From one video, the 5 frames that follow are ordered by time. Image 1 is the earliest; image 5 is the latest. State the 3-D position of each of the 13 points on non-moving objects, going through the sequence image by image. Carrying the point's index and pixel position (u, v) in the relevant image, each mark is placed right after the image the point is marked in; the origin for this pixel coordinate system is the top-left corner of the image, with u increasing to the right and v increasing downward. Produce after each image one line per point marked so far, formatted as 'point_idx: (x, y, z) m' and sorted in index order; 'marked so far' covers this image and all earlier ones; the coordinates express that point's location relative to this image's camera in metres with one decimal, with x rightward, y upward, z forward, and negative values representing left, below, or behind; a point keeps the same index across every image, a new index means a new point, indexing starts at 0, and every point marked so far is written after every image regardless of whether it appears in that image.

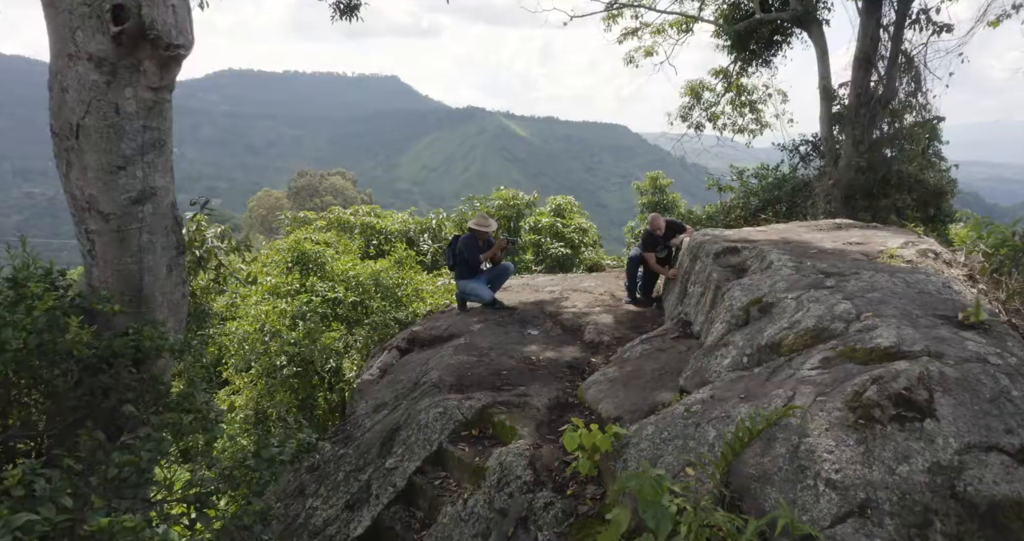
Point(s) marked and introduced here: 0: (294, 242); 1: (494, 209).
0: (-2.6, +0.3, +8.3) m
1: (-0.3, +1.1, +12.6) m
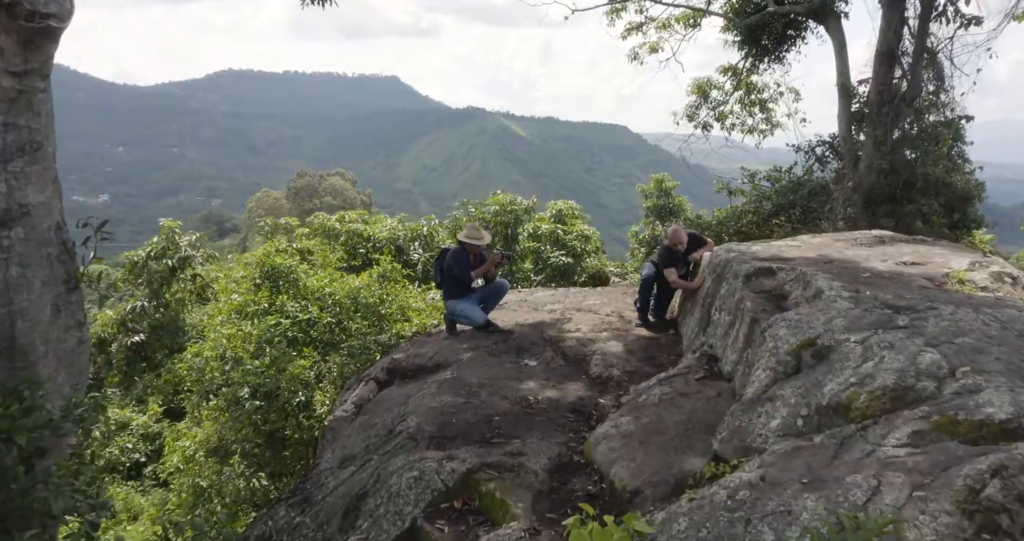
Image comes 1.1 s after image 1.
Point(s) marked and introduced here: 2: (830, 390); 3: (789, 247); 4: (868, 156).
0: (-2.6, +0.2, +7.4) m
1: (-0.4, +0.9, +11.7) m
2: (+1.4, -0.5, +3.1) m
3: (+2.2, +0.2, +5.6) m
4: (+5.5, +1.8, +10.9) m
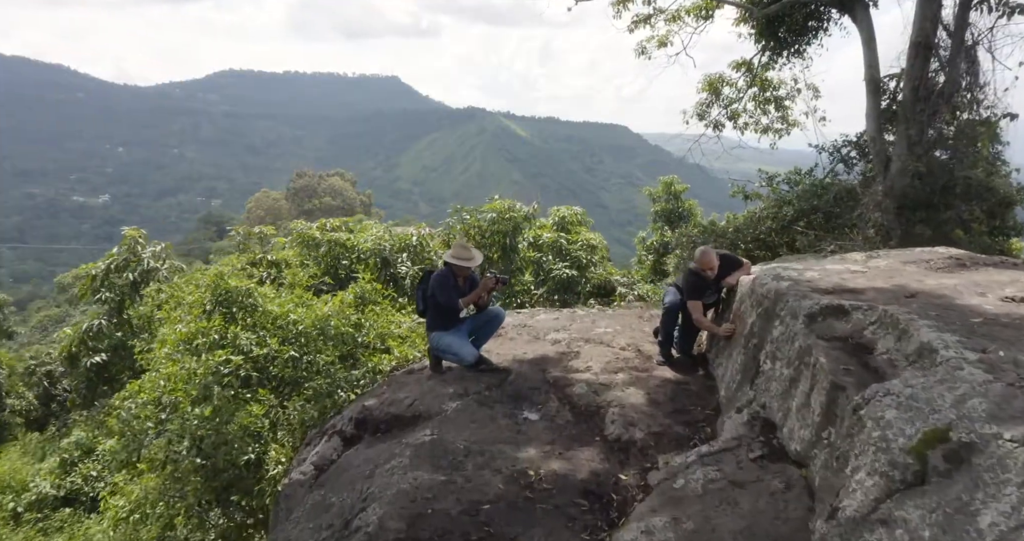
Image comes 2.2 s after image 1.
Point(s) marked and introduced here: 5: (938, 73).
0: (-2.7, 0.0, +6.3) m
1: (-0.4, +0.7, +10.6) m
2: (+1.4, -0.7, +2.0) m
3: (+2.2, 0.0, +4.5) m
4: (+5.5, +1.6, +9.9) m
5: (+6.0, +2.8, +9.8) m
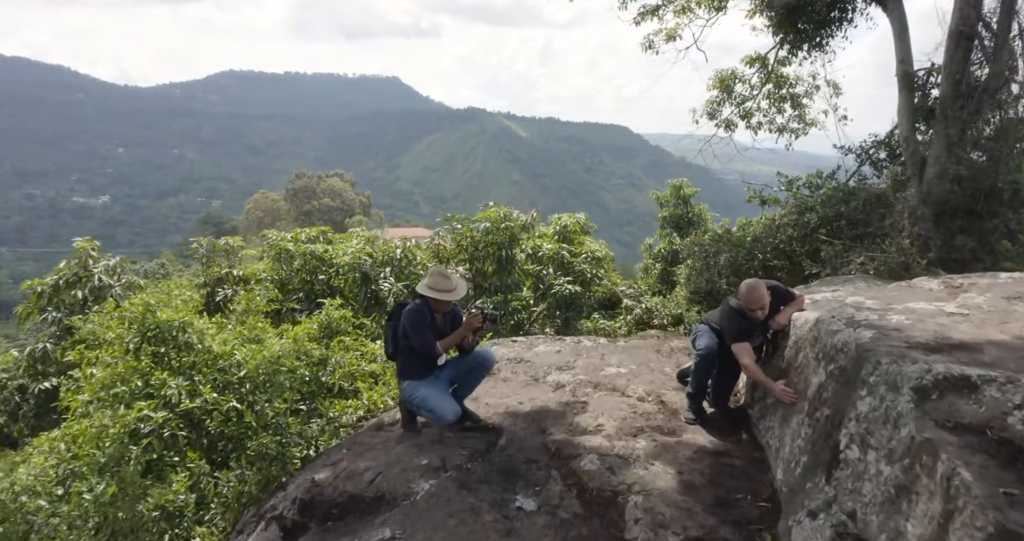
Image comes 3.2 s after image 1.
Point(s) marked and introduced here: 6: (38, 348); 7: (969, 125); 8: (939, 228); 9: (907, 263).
0: (-2.7, -0.2, +5.2) m
1: (-0.5, +0.5, +9.5) m
2: (+1.3, -0.9, +0.9) m
3: (+2.2, -0.2, +3.4) m
4: (+5.4, +1.4, +8.8) m
5: (+5.9, +2.6, +8.7) m
6: (-6.1, -1.0, +9.0) m
7: (+5.5, +1.7, +8.3) m
8: (+5.4, +0.5, +8.6) m
9: (+4.4, +0.1, +7.8) m
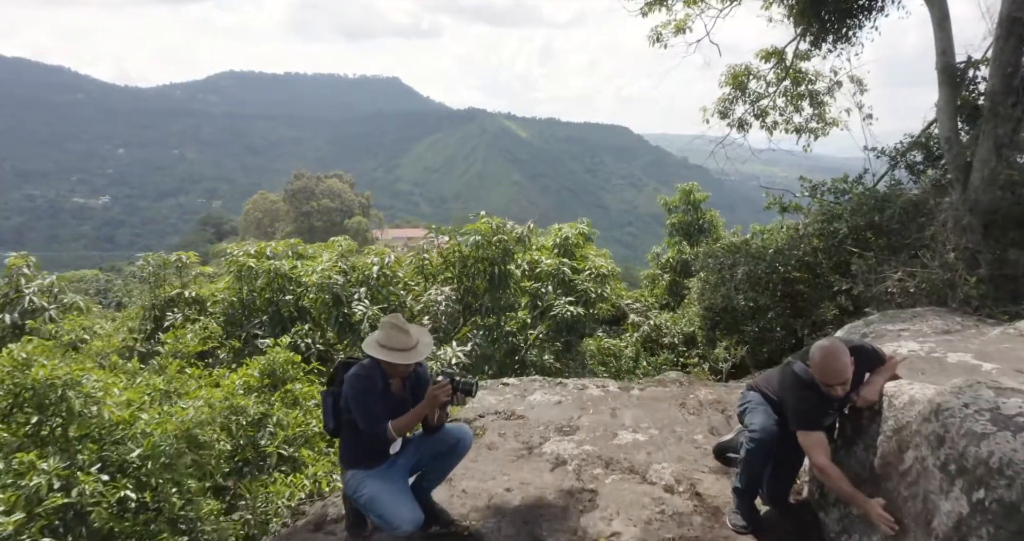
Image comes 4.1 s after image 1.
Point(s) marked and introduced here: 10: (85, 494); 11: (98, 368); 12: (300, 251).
0: (-2.8, -0.5, +4.1) m
1: (-0.5, +0.3, +8.4) m
2: (+1.3, -1.2, -0.2) m
3: (+2.1, -0.5, +2.3) m
4: (+5.3, +1.2, +7.6) m
5: (+5.9, +2.3, +7.5) m
6: (-6.2, -1.2, +7.8) m
7: (+5.4, +1.5, +7.1) m
8: (+5.3, +0.3, +7.4) m
9: (+4.3, -0.1, +6.6) m
10: (-2.1, -1.1, +3.4) m
11: (-2.5, -0.6, +4.5) m
12: (-2.6, +0.2, +8.7) m
